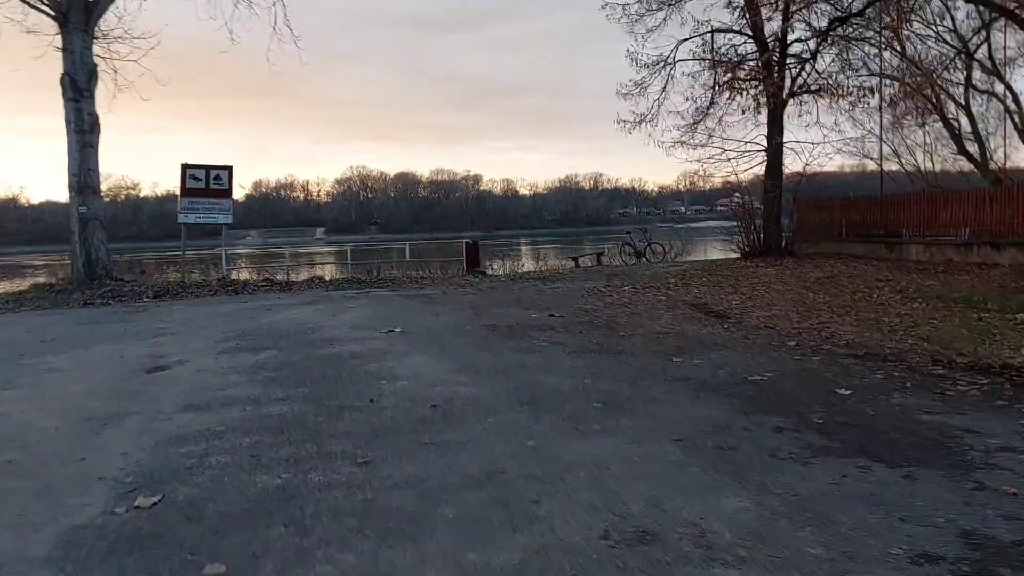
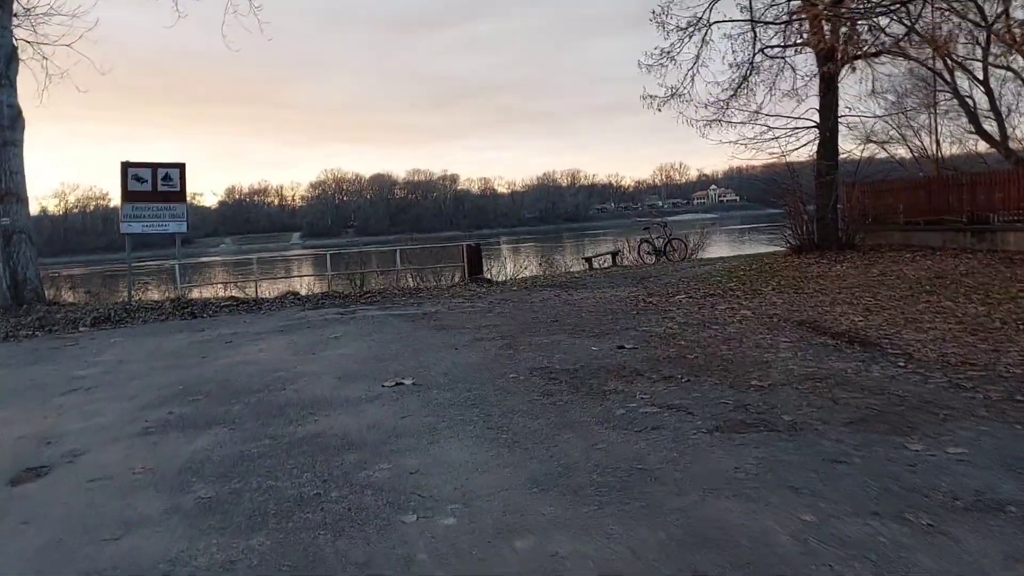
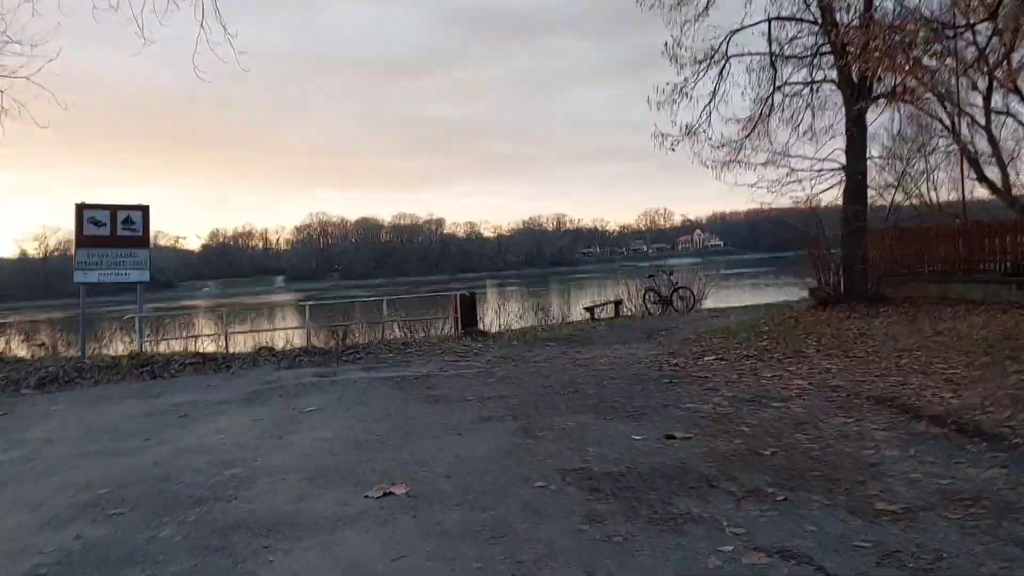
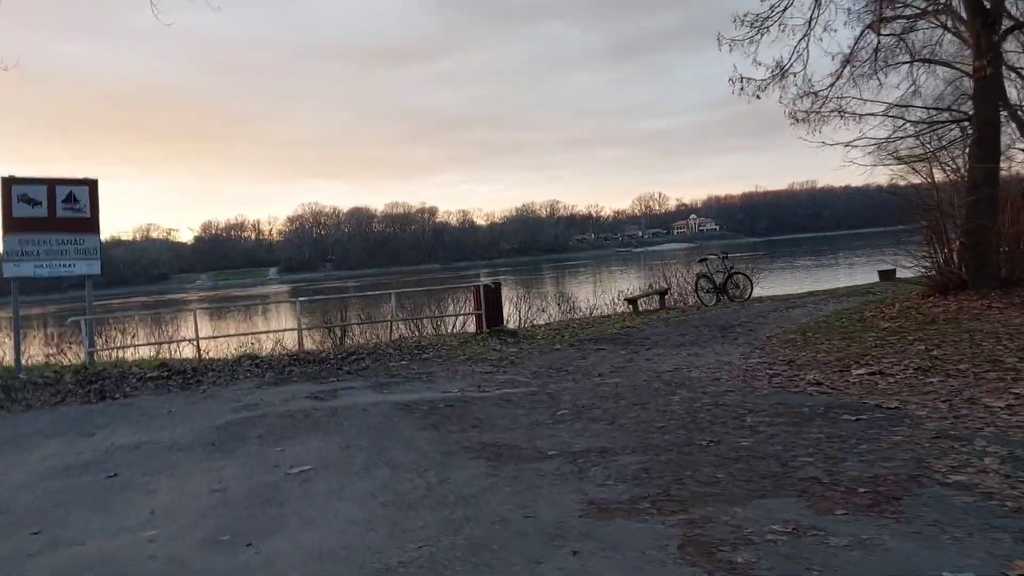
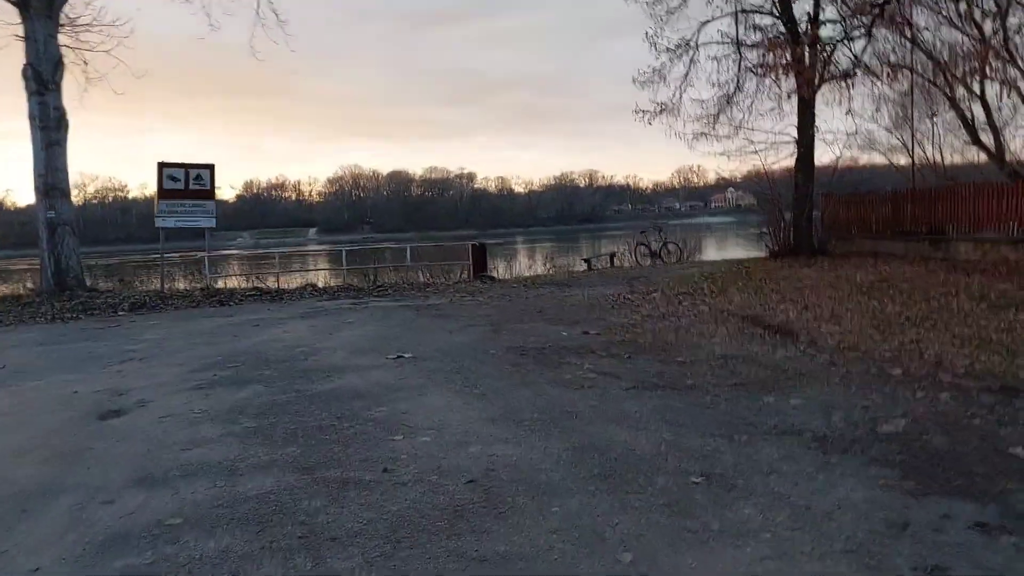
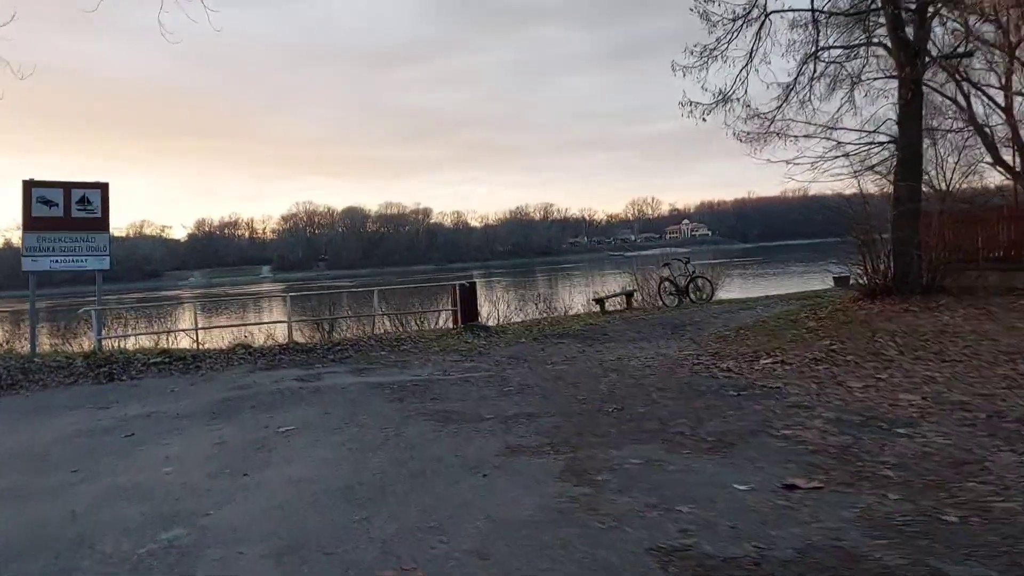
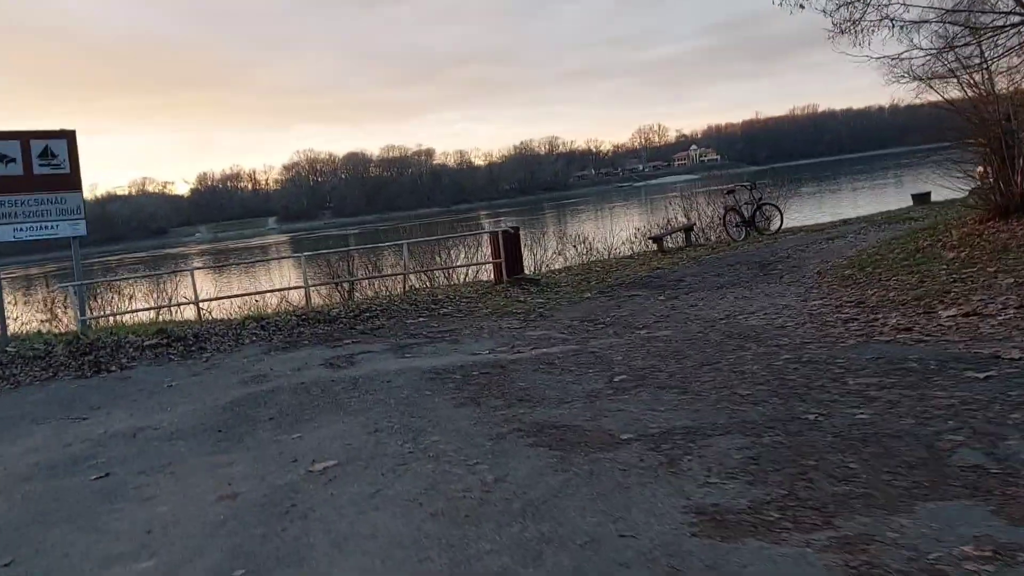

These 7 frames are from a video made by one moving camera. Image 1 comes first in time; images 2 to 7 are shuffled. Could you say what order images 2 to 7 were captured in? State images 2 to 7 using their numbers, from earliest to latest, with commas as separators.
5, 2, 3, 6, 4, 7
